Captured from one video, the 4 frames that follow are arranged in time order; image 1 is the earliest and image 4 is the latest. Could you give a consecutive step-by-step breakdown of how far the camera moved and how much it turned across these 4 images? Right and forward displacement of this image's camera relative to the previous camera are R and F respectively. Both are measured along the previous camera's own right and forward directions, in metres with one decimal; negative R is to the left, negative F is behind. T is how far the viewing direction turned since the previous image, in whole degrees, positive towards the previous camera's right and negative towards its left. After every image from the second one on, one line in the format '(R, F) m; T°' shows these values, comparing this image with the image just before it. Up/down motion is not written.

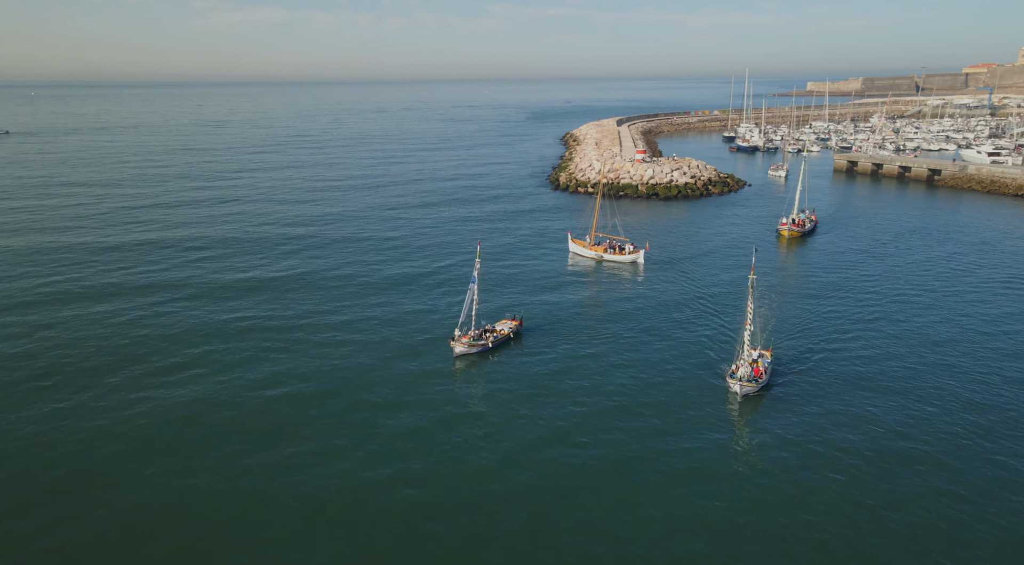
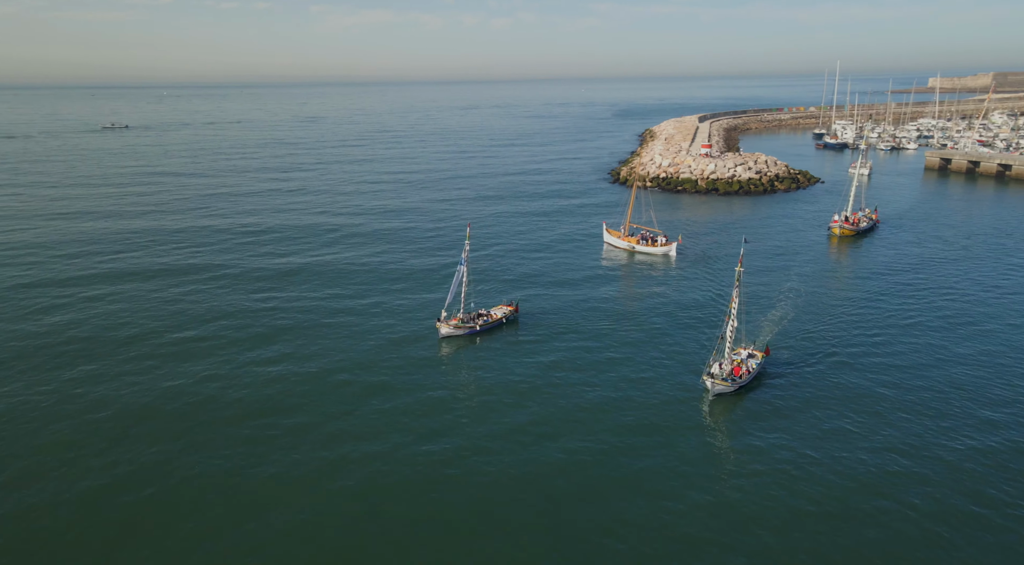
(+6.6, +2.4) m; -8°
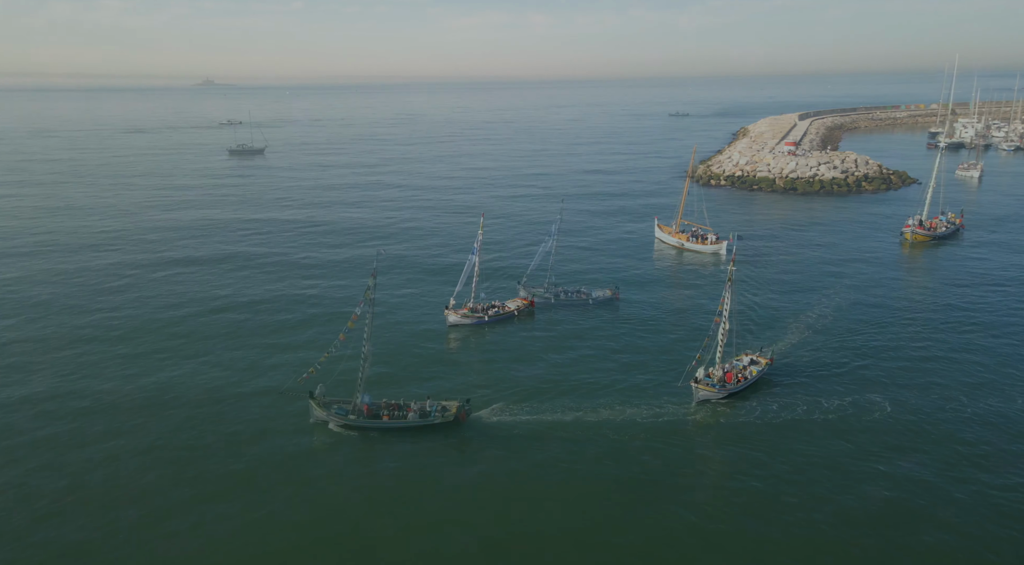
(+5.7, +2.5) m; -9°
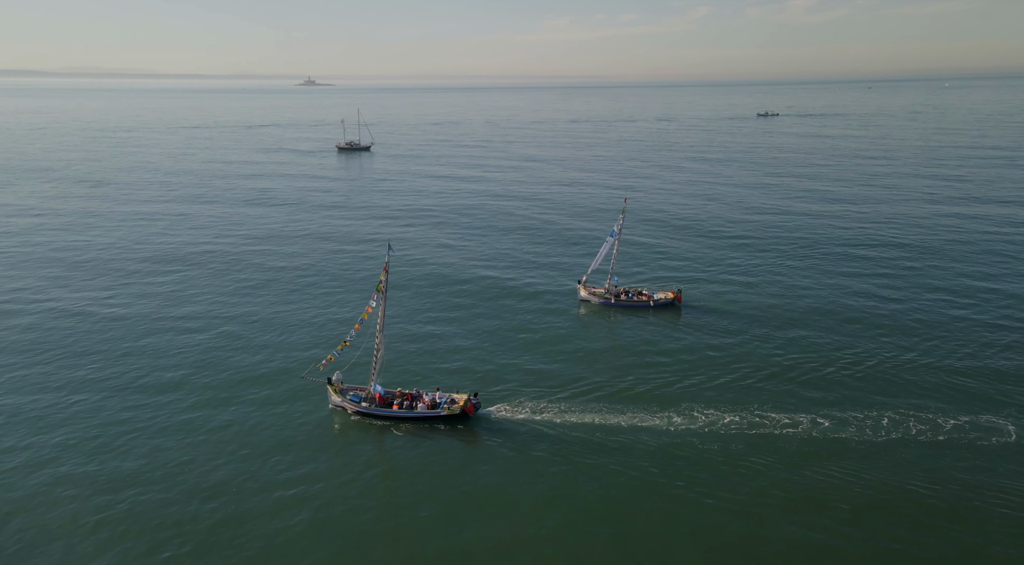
(+7.5, +0.8) m; -13°
